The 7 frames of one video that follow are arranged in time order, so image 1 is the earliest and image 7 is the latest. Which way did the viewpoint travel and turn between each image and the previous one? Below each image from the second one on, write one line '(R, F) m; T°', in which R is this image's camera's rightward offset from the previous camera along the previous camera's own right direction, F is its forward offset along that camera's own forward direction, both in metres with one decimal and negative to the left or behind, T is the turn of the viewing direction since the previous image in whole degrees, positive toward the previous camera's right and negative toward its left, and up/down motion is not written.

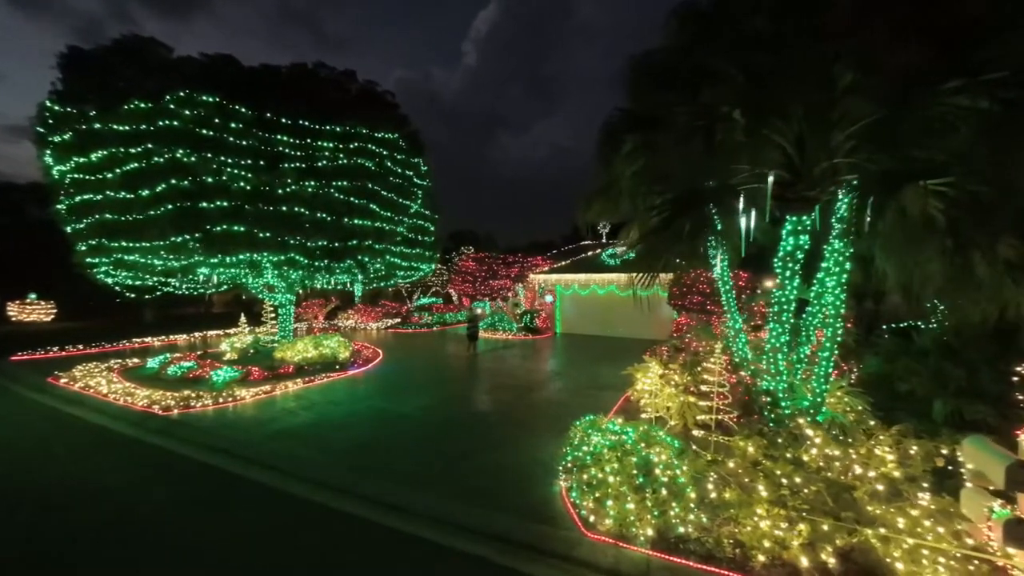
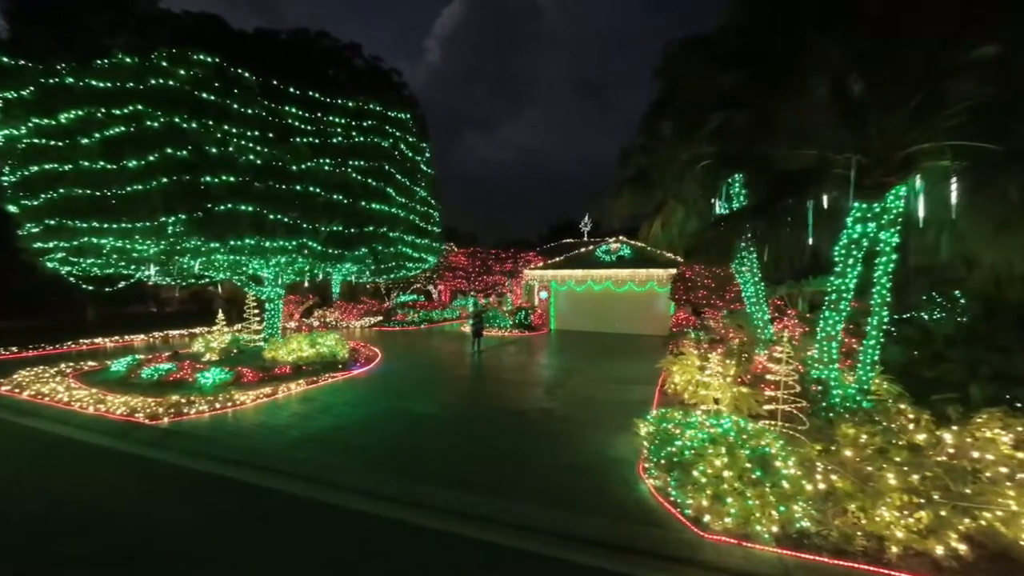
(-1.8, +0.8) m; +7°
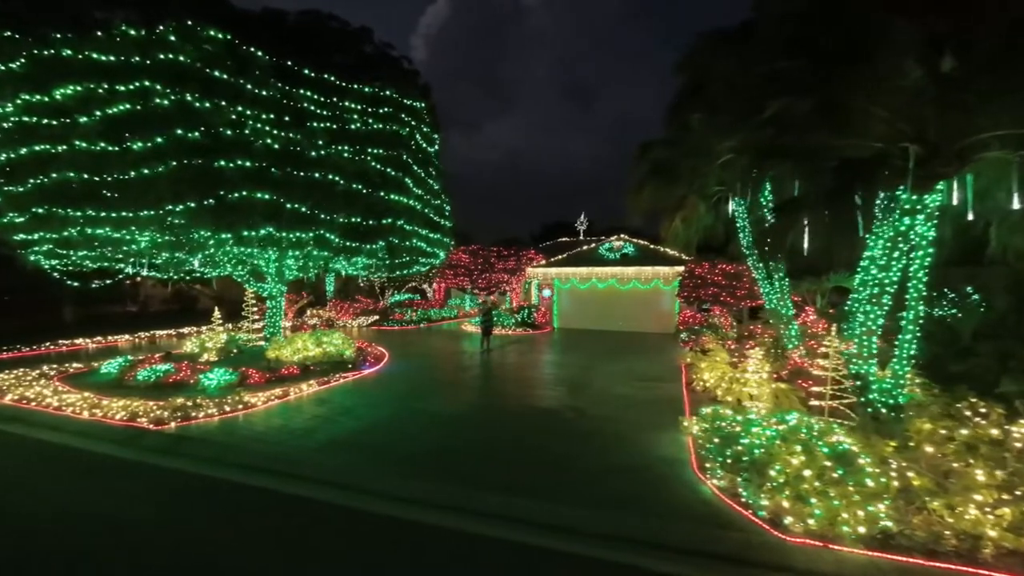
(-1.0, +0.5) m; +3°
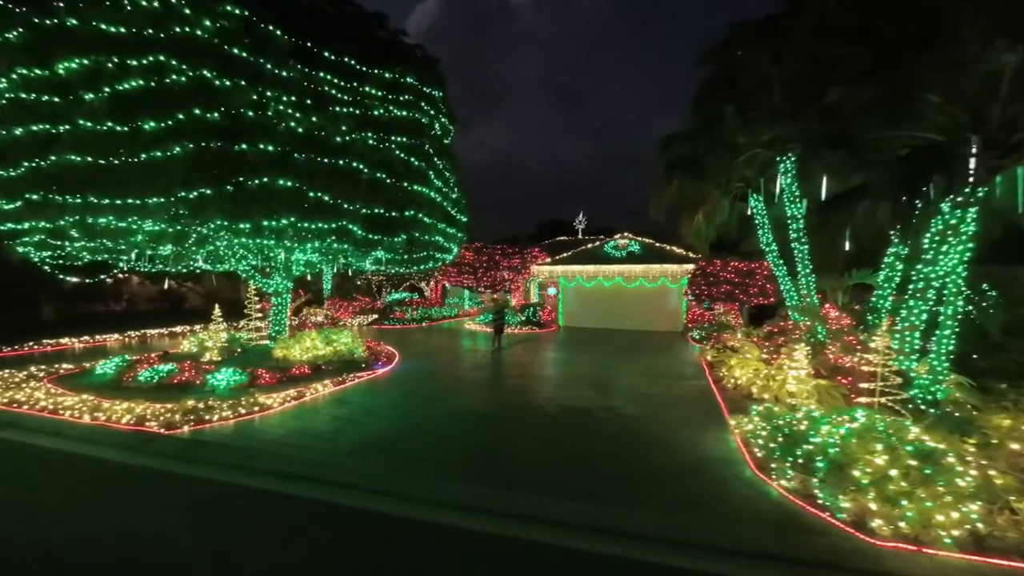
(-0.9, +0.5) m; +3°
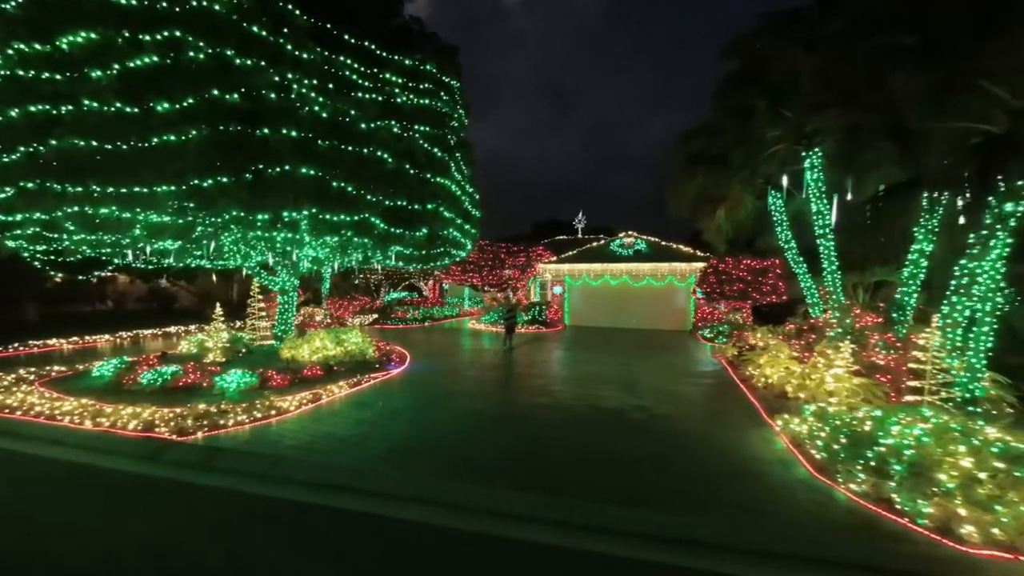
(-0.8, +0.5) m; +2°
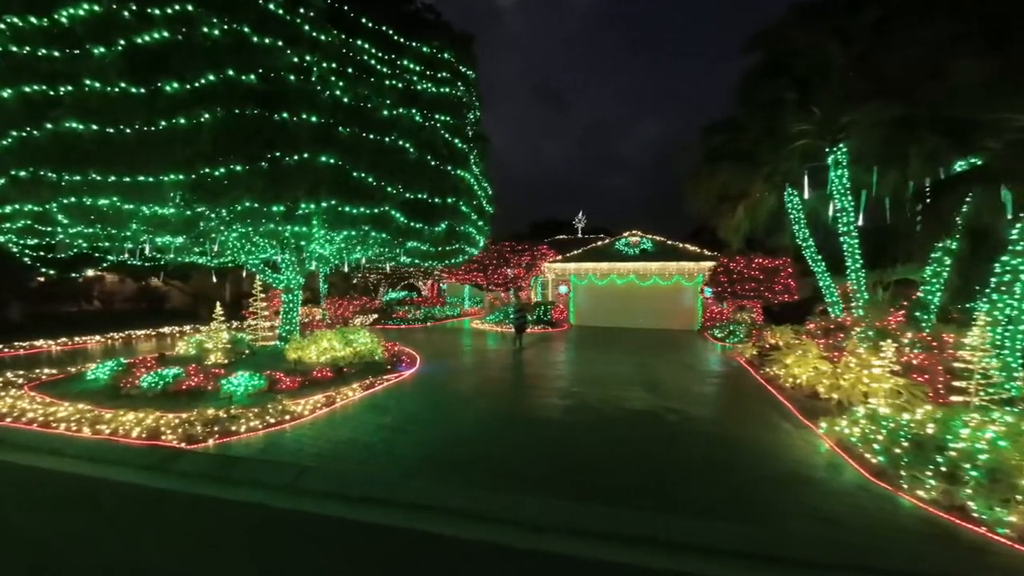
(-0.6, +0.5) m; +2°
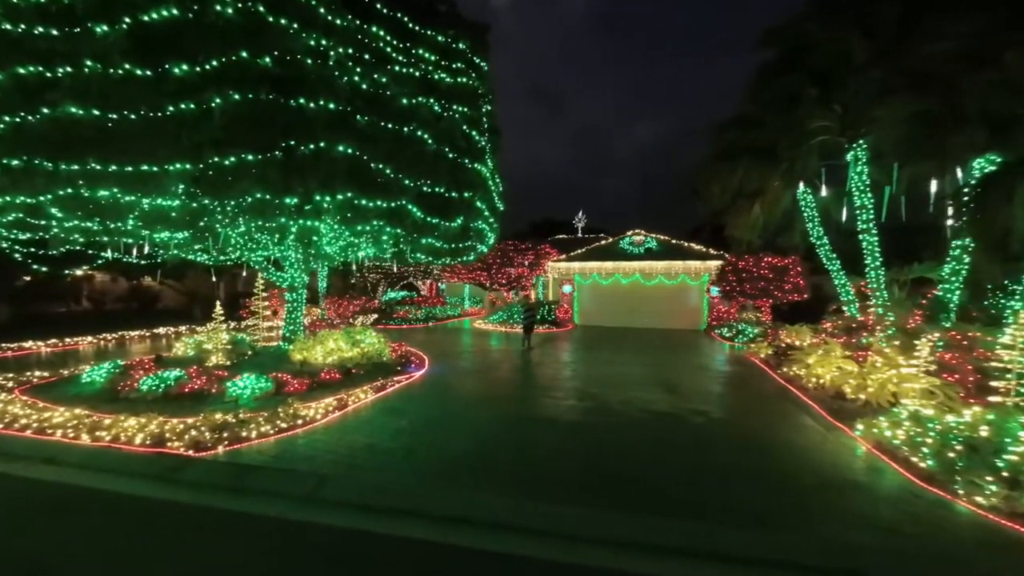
(-0.5, +0.4) m; +1°
